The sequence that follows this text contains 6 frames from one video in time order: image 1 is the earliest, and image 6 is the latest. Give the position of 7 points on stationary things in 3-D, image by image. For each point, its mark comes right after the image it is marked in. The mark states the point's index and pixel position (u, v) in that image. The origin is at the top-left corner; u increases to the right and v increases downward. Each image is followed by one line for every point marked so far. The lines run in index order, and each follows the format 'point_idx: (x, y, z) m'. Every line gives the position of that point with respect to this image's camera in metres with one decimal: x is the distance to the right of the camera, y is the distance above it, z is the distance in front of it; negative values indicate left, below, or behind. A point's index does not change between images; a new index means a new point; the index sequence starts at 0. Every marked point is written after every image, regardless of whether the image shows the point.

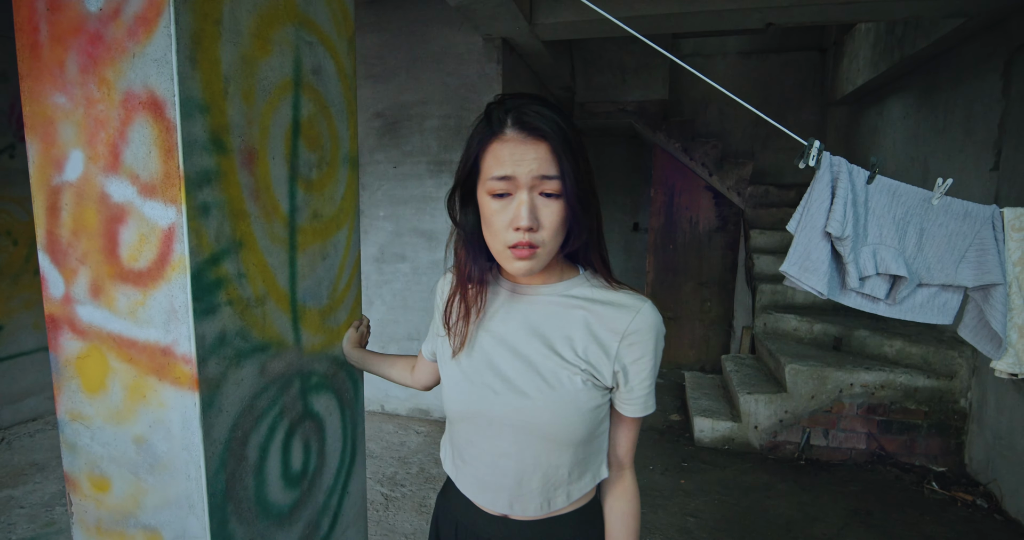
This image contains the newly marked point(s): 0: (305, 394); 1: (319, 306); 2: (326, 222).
0: (-0.5, -0.3, +1.2) m
1: (-0.5, -0.1, +1.3) m
2: (-0.4, +0.1, +1.3) m
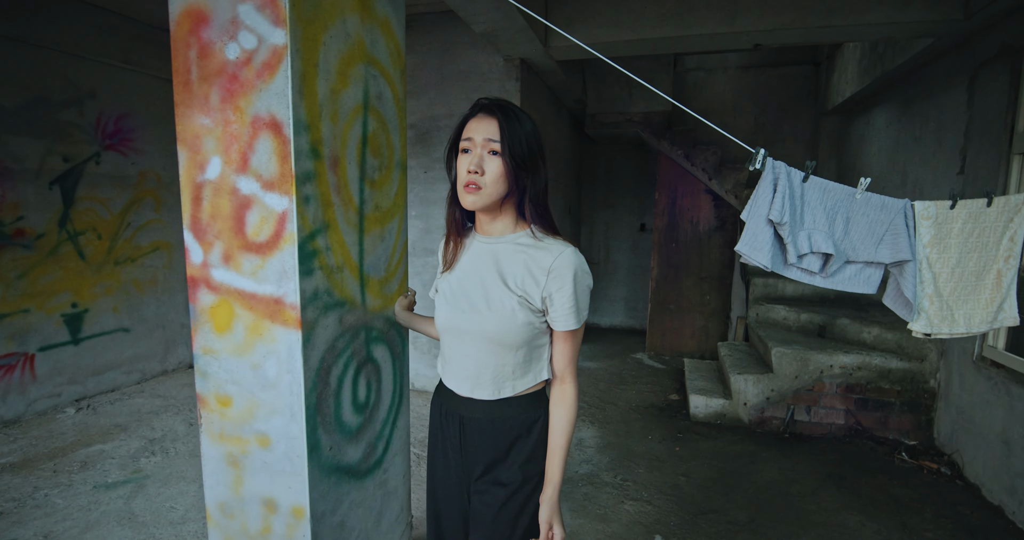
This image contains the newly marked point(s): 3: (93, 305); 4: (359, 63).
0: (-0.4, -0.2, +1.6) m
1: (-0.4, 0.0, +1.6) m
2: (-0.4, +0.2, +1.6) m
3: (-2.9, -0.2, +3.4) m
4: (-0.4, +0.6, +1.5) m
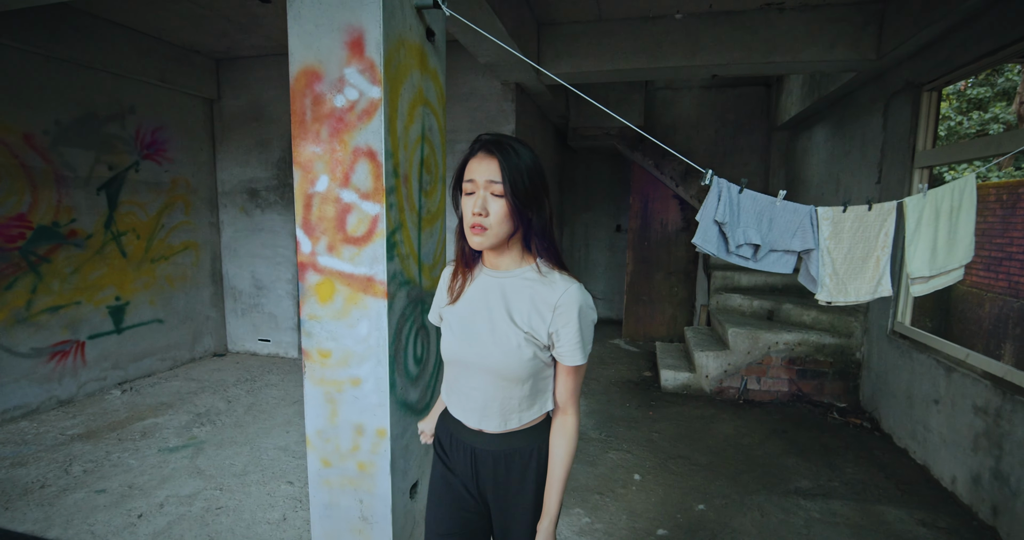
0: (-0.4, -0.2, +2.1) m
1: (-0.3, 0.0, +2.1) m
2: (-0.3, +0.2, +2.1) m
3: (-2.9, -0.2, +3.7) m
4: (-0.4, +0.7, +2.0) m
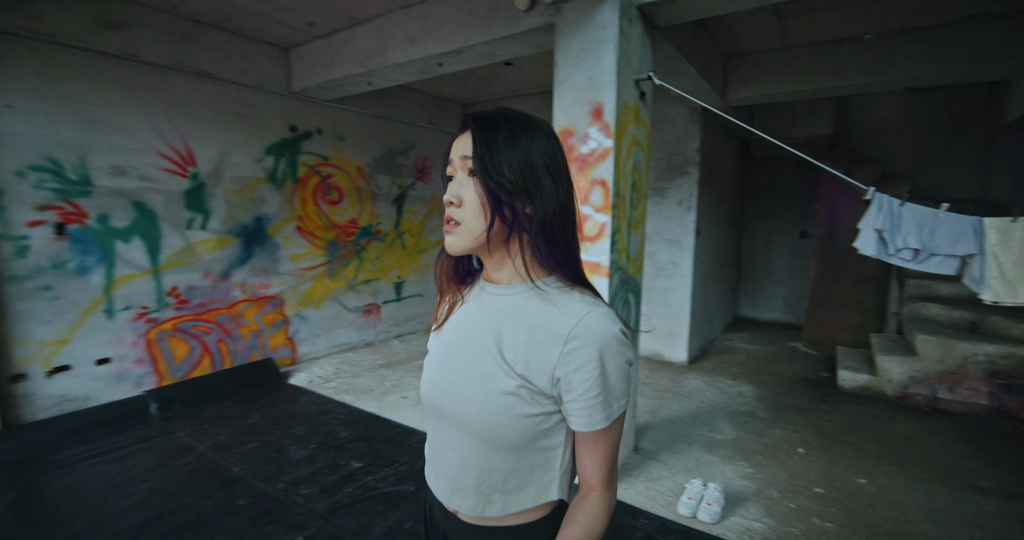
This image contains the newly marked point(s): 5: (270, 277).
0: (+0.7, -0.1, +2.9) m
1: (+0.7, +0.1, +2.9) m
2: (+0.7, +0.3, +2.9) m
3: (-1.1, -0.1, +5.3) m
4: (+0.7, +0.7, +2.8) m
5: (-2.1, -0.1, +4.2) m
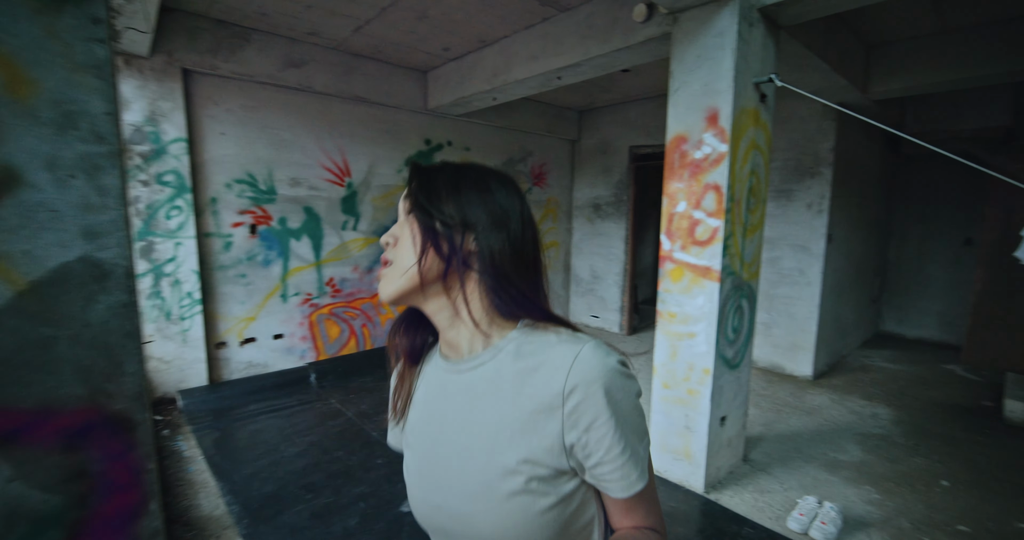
0: (+1.3, -0.2, +2.9) m
1: (+1.4, +0.1, +2.9) m
2: (+1.4, +0.3, +2.9) m
3: (+0.1, -0.1, +5.6) m
4: (+1.3, +0.7, +2.8) m
5: (-1.1, 0.0, +4.8) m
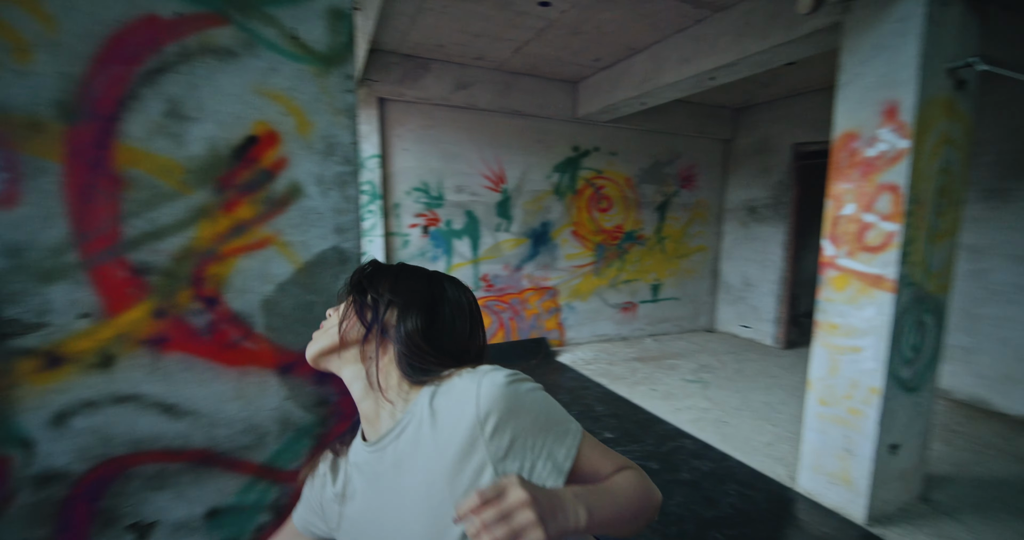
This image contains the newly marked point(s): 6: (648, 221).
0: (+2.1, -0.2, +2.6) m
1: (+2.2, 0.0, +2.6) m
2: (+2.2, +0.2, +2.6) m
3: (+1.8, -0.1, +5.6) m
4: (+2.1, +0.6, +2.5) m
5: (+0.4, 0.0, +5.1) m
6: (+1.5, +0.5, +5.4) m
